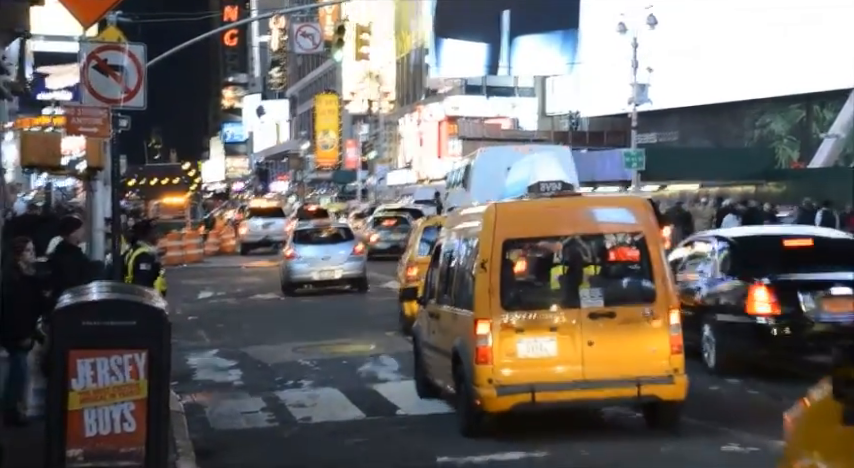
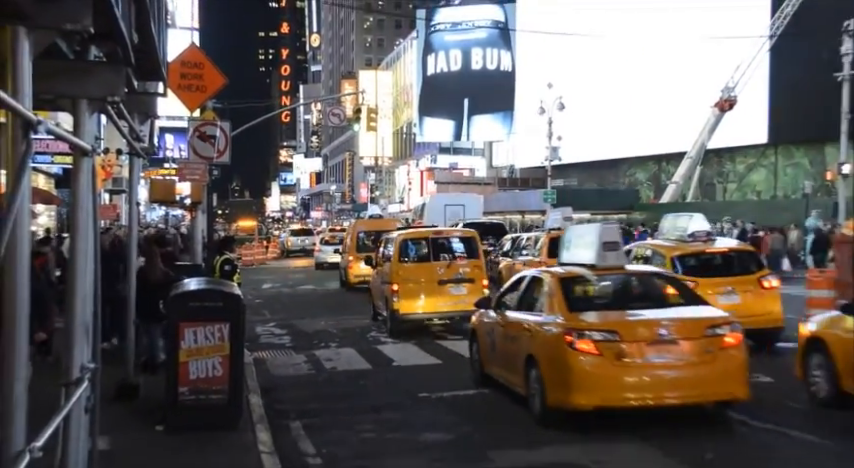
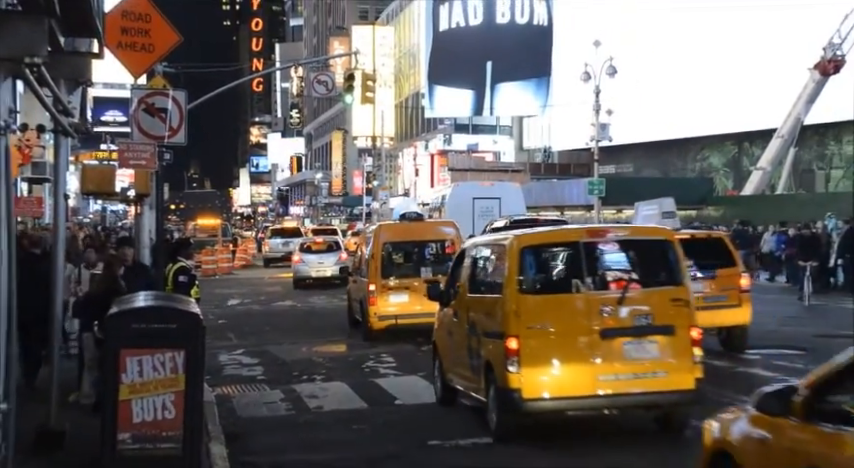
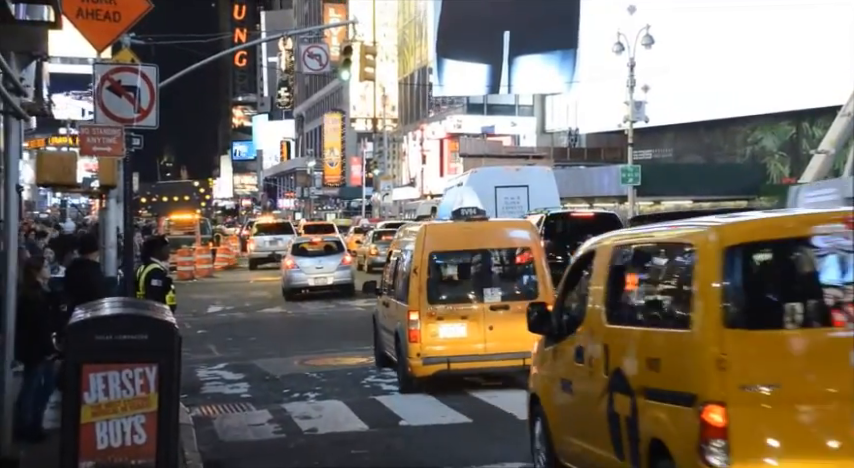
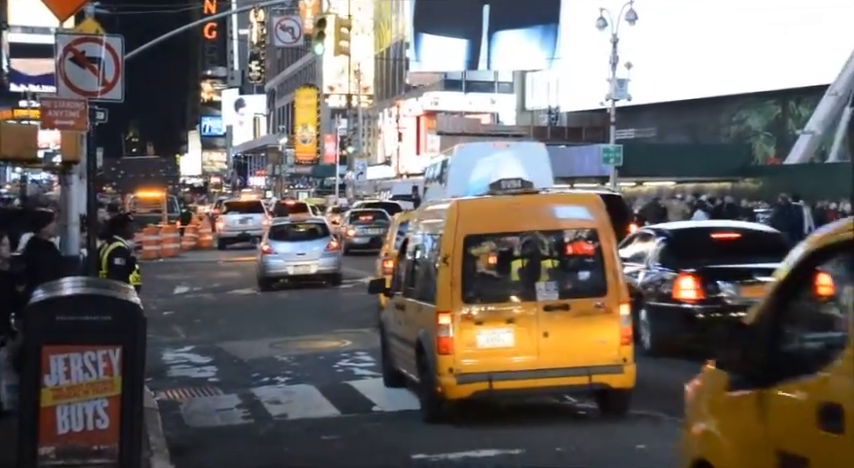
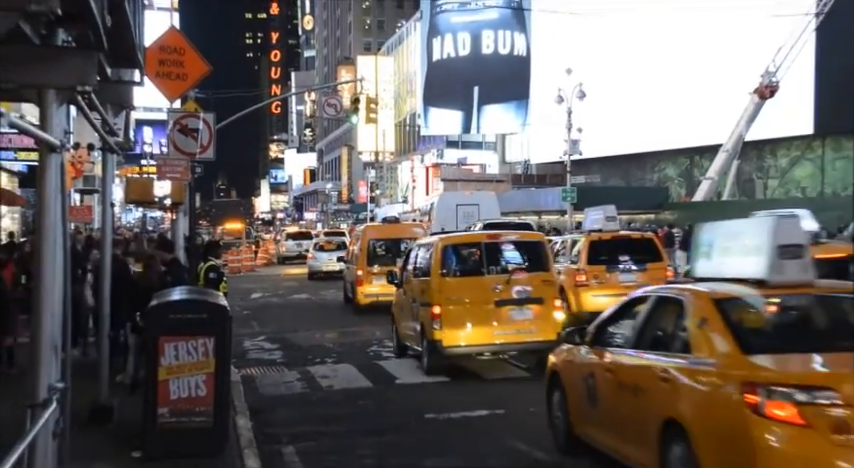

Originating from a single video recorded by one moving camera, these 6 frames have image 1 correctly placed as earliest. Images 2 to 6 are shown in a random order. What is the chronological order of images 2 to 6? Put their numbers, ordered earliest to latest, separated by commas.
5, 4, 3, 6, 2
